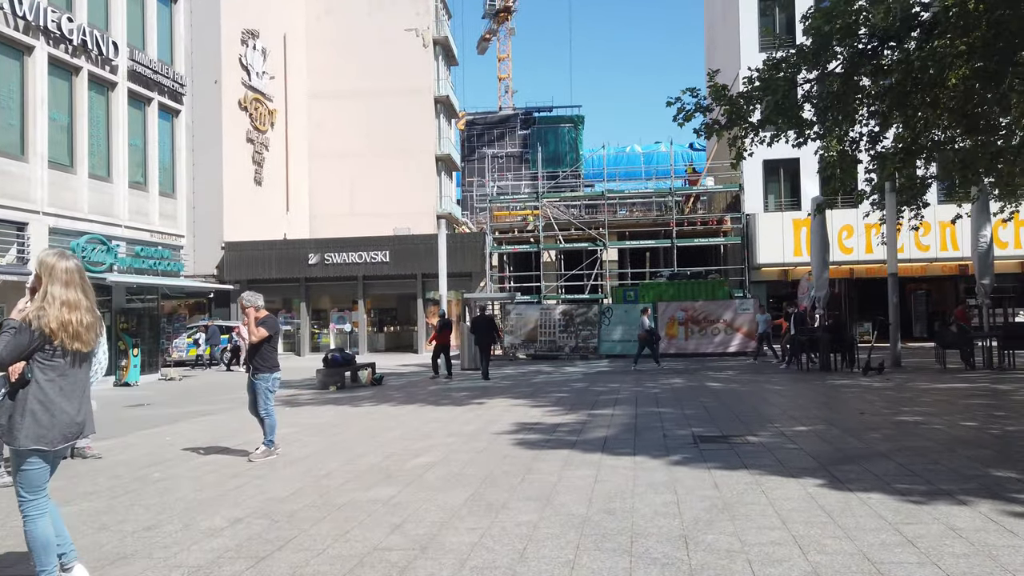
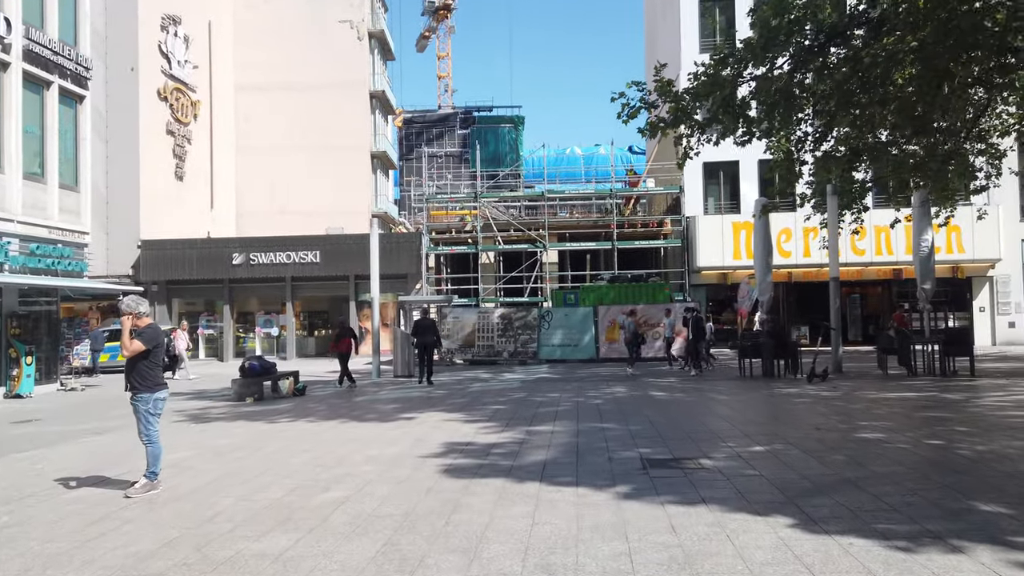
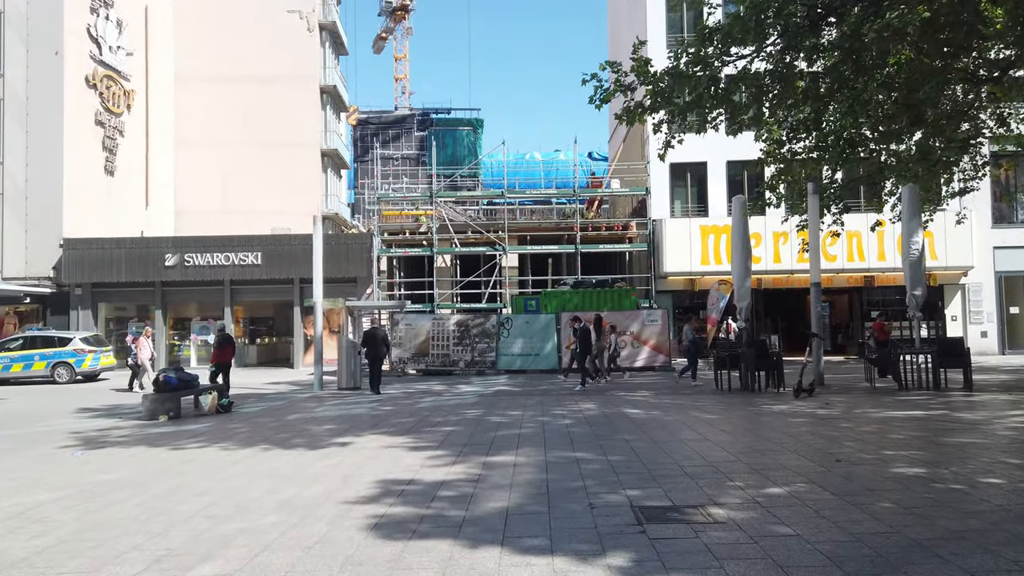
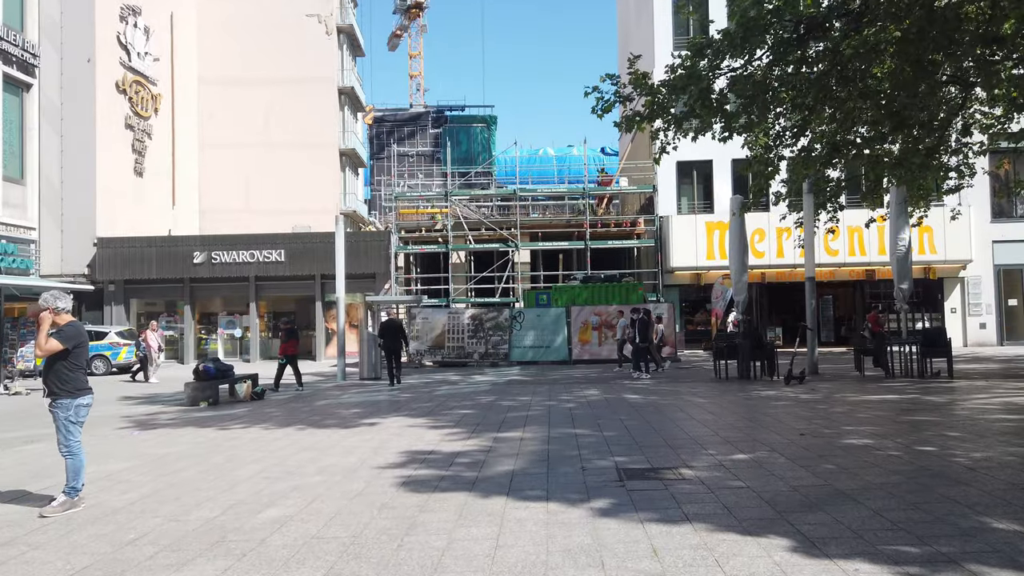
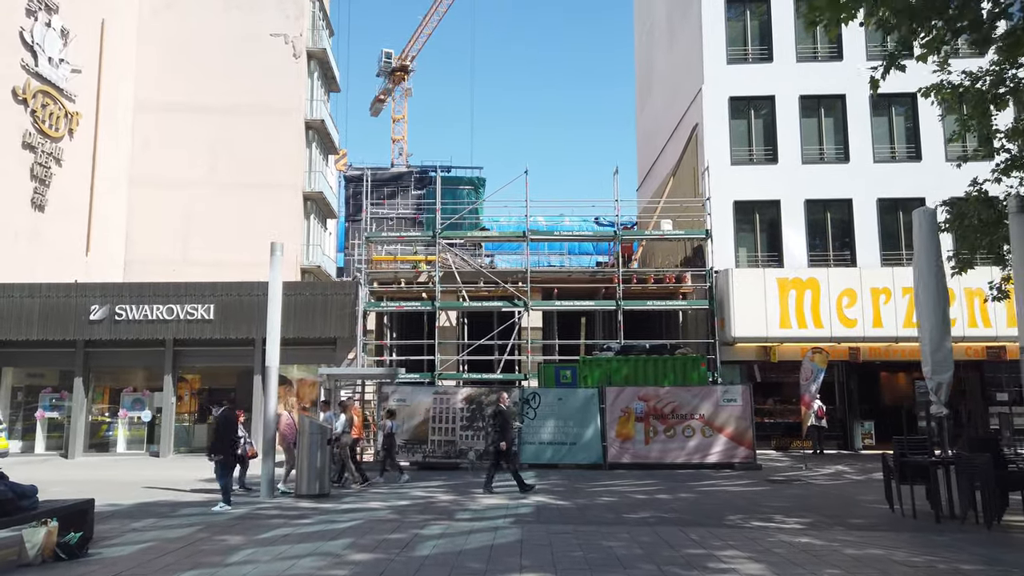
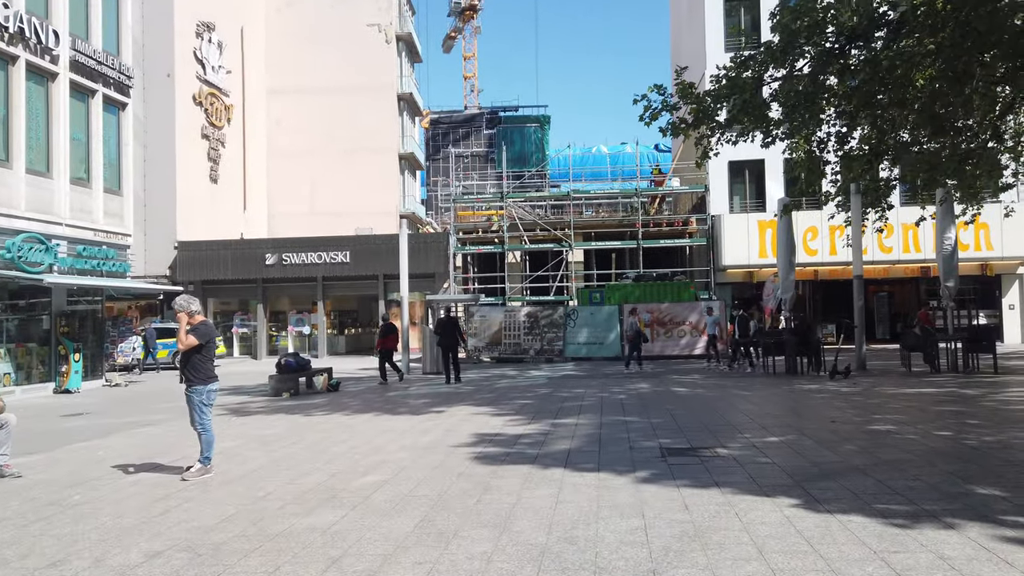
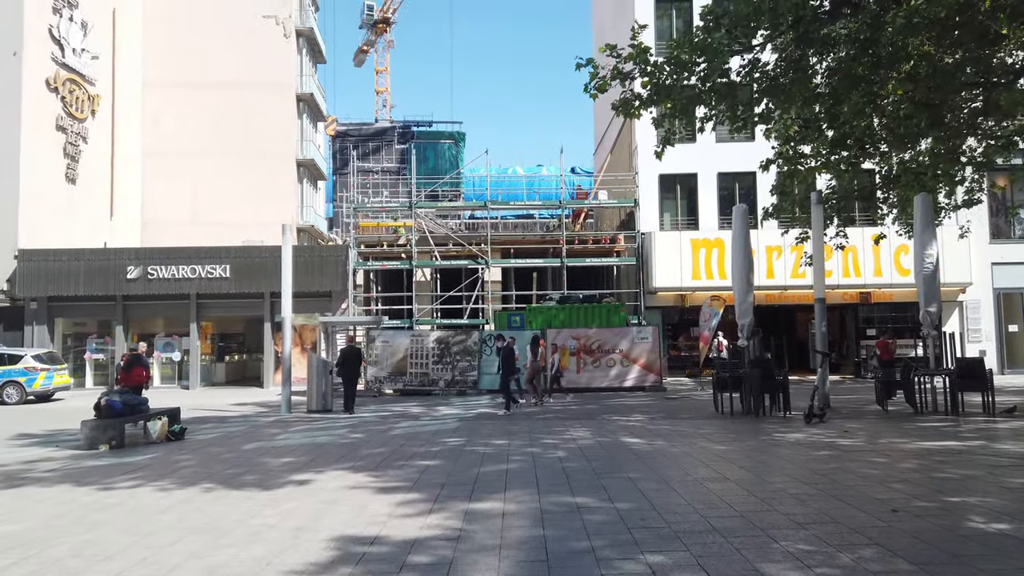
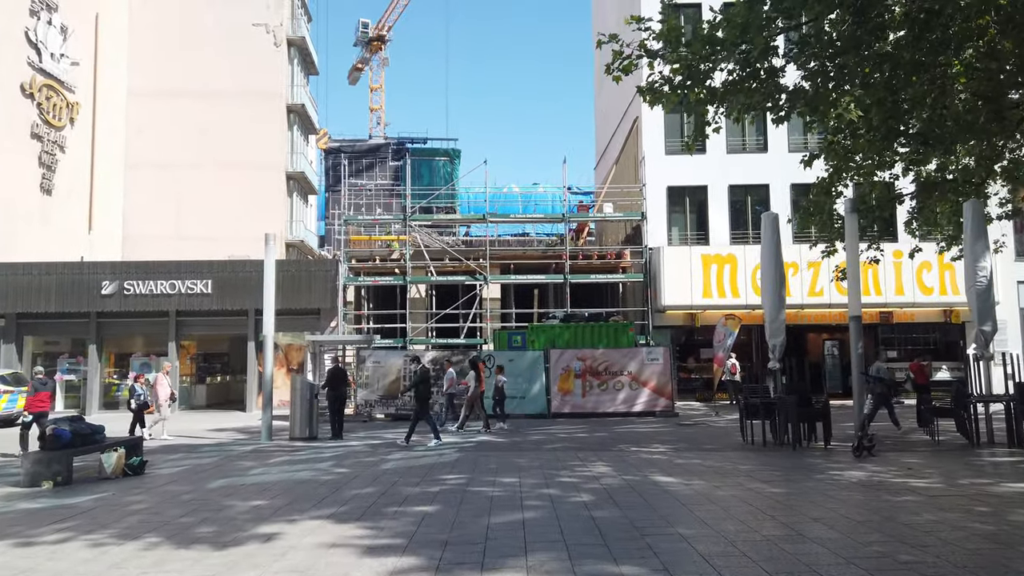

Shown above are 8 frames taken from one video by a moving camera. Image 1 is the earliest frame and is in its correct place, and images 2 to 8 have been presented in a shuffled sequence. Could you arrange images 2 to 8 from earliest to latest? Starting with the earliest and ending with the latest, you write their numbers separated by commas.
6, 2, 4, 3, 7, 8, 5
